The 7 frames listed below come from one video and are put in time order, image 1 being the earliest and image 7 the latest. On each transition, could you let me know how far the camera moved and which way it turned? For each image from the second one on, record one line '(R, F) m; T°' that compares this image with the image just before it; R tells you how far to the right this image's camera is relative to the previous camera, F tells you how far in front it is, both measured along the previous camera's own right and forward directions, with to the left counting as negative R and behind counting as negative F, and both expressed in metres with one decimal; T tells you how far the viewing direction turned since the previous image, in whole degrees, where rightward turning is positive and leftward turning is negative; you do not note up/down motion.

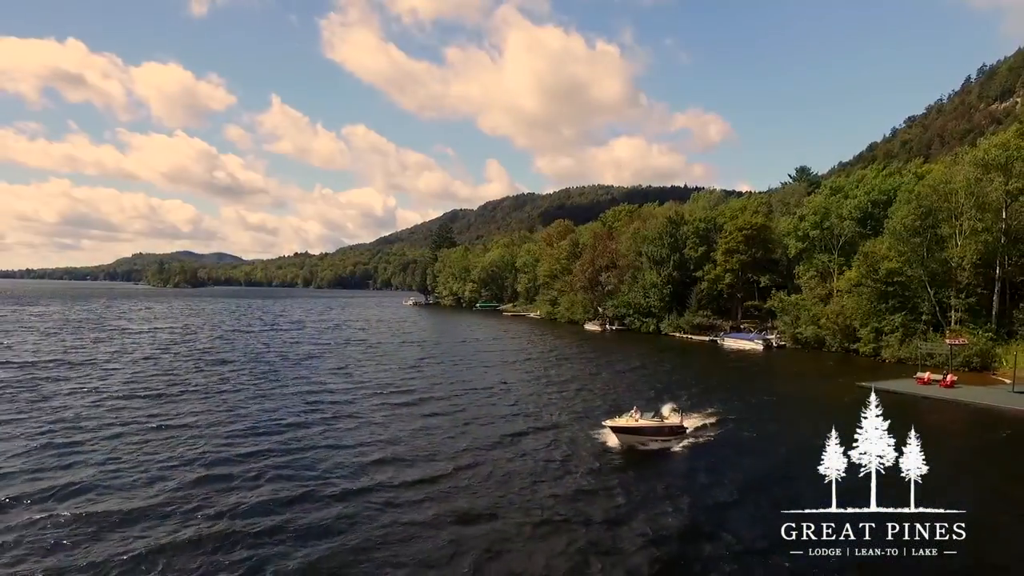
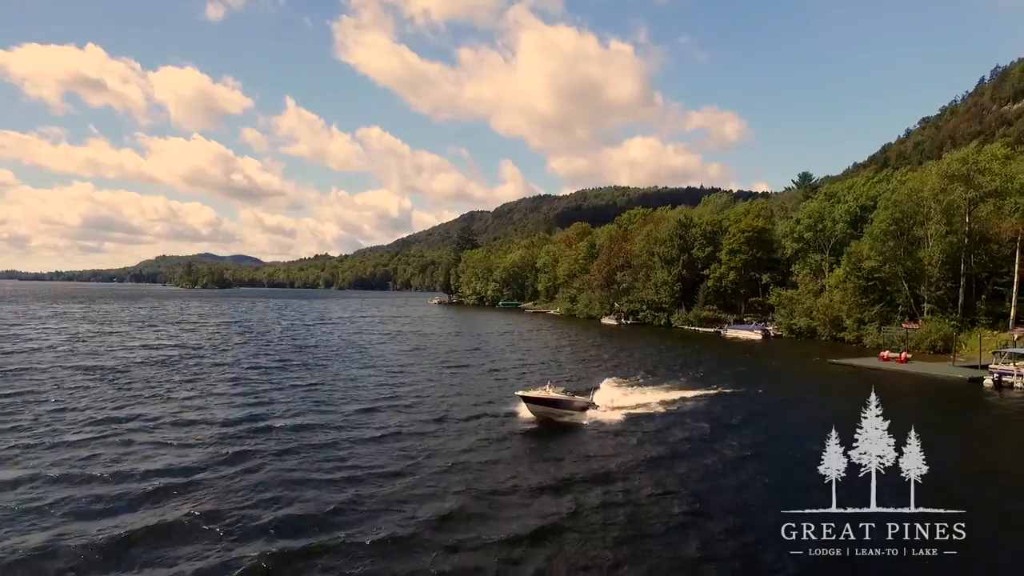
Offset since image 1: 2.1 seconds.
(-1.5, -8.5) m; -2°
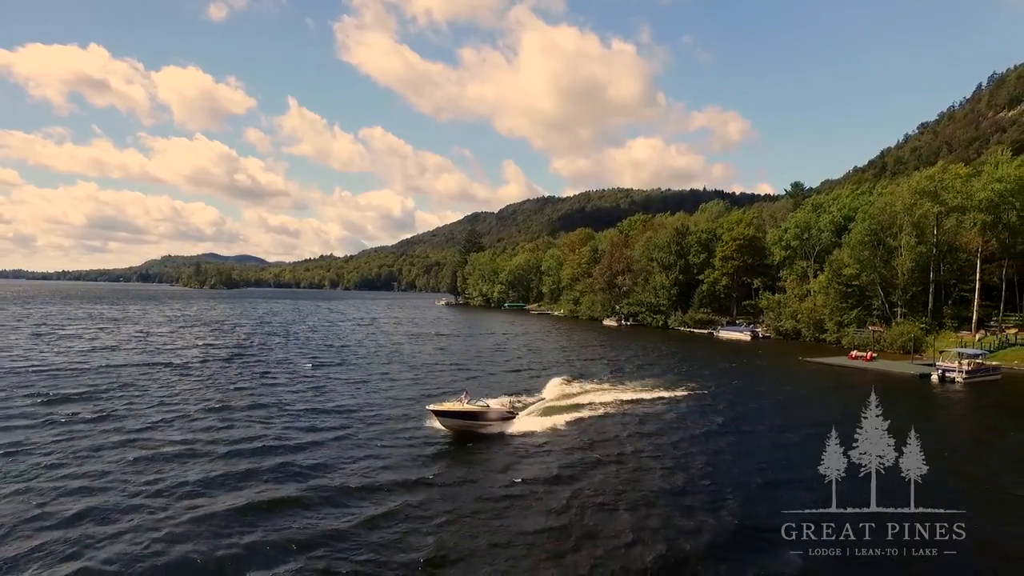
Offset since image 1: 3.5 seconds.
(-0.7, -5.7) m; 0°
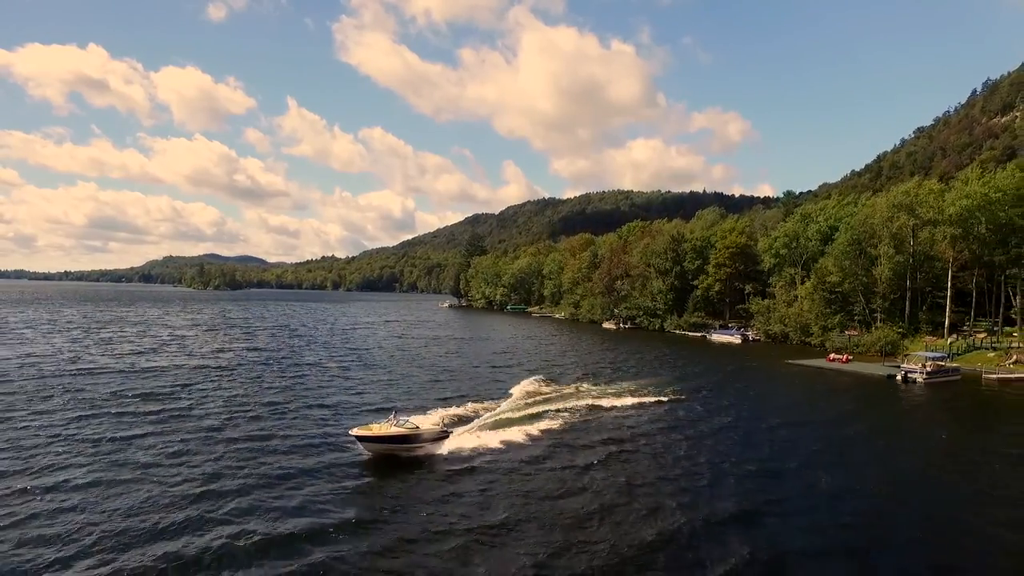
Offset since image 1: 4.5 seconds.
(-0.6, -4.4) m; 0°
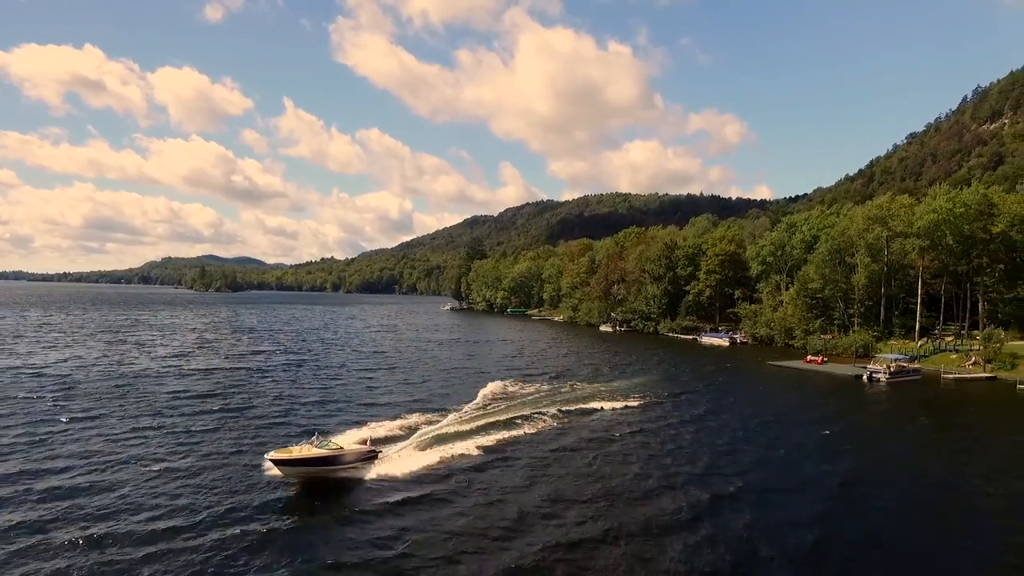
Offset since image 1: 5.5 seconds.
(-0.7, -4.8) m; 0°
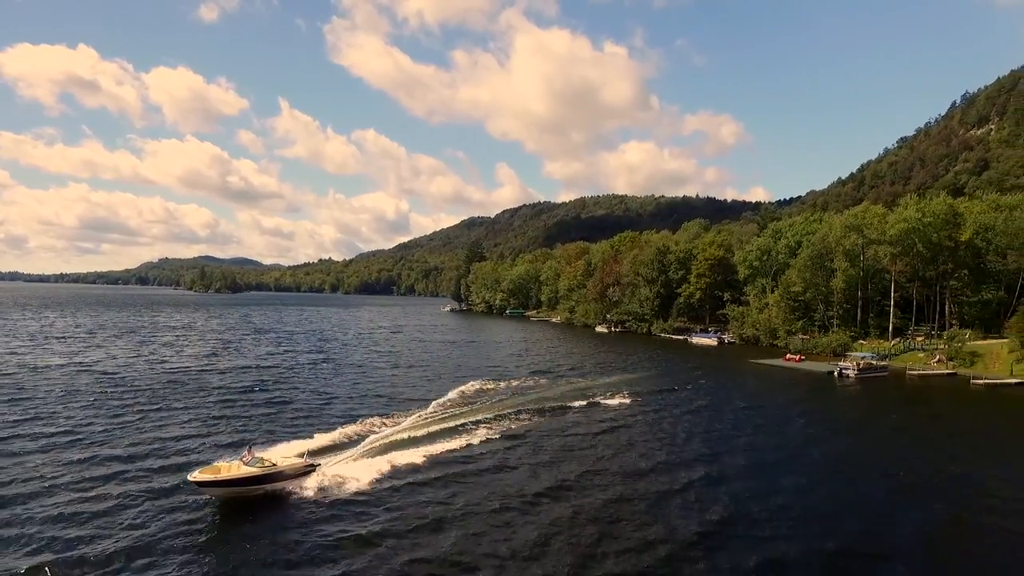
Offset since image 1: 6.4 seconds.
(-0.6, -4.7) m; 0°
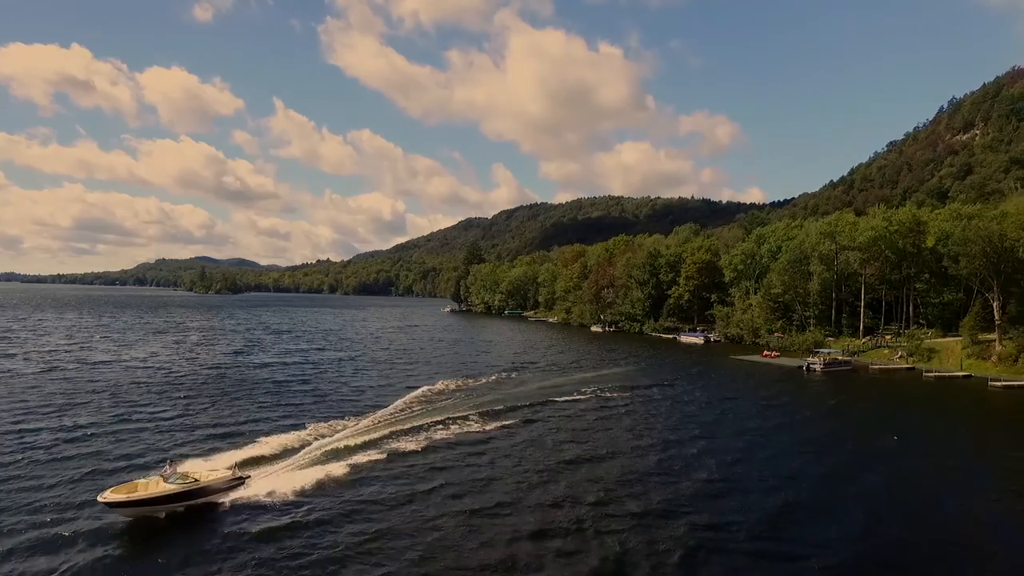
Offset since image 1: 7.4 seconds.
(-0.6, -5.9) m; 0°
